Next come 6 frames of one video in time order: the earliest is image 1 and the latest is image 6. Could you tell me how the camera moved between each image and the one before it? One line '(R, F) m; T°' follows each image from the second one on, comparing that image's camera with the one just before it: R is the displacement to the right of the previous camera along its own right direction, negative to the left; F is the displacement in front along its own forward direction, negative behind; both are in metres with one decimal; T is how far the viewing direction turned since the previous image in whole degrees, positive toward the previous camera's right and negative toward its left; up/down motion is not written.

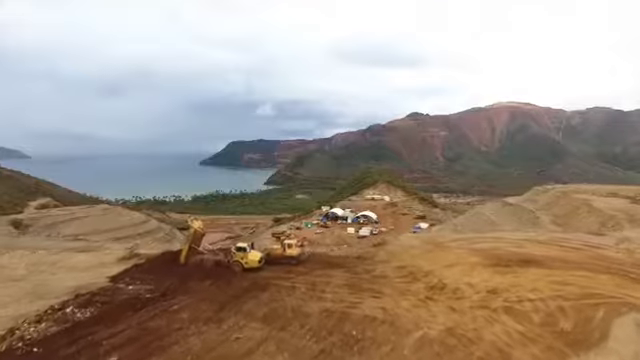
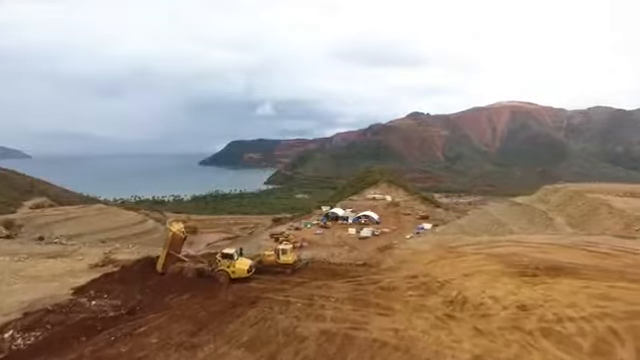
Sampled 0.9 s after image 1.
(0.0, +1.6) m; 0°
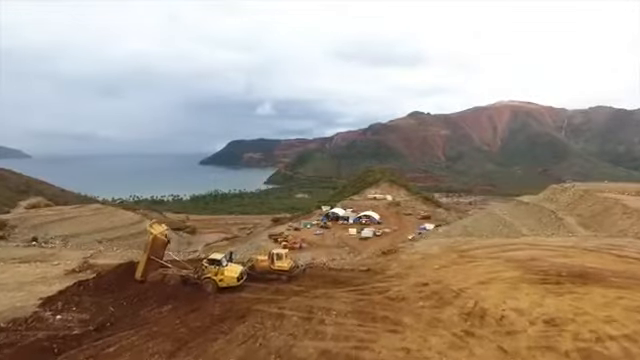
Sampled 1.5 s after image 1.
(0.0, +1.2) m; 0°
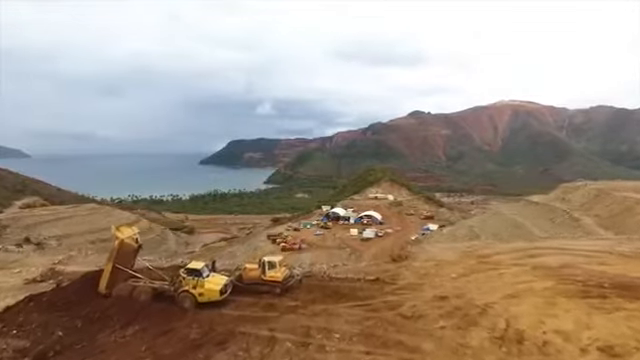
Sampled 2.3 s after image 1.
(0.0, +1.5) m; 0°
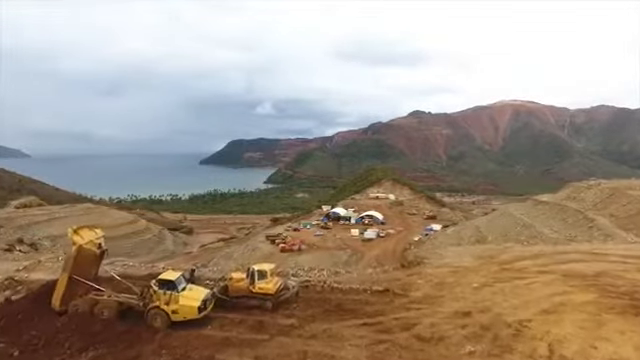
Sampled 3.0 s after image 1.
(0.0, +1.3) m; 0°
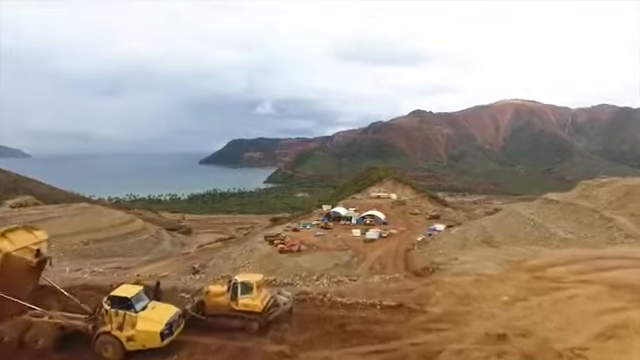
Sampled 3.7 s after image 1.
(0.0, +1.4) m; 0°
